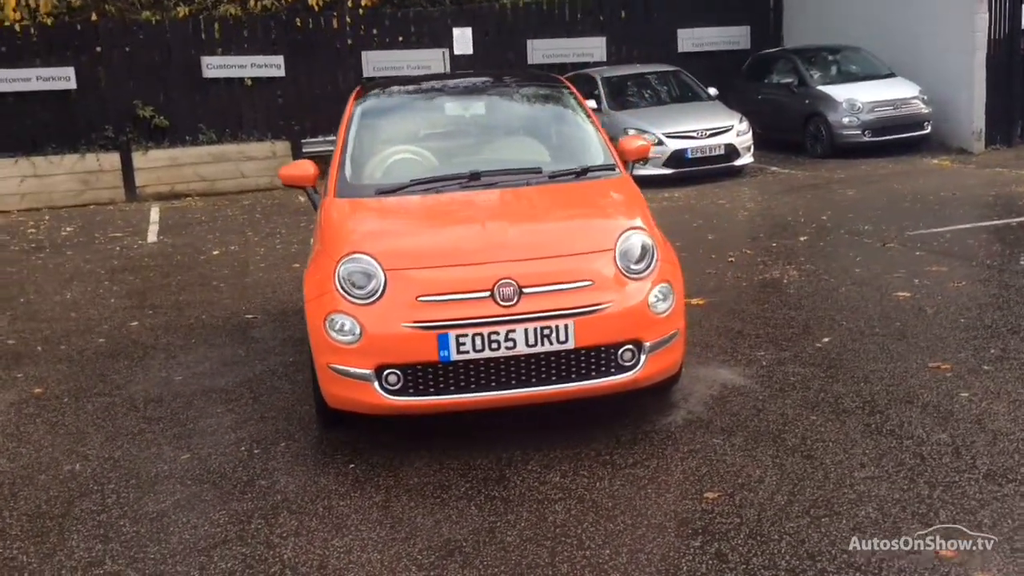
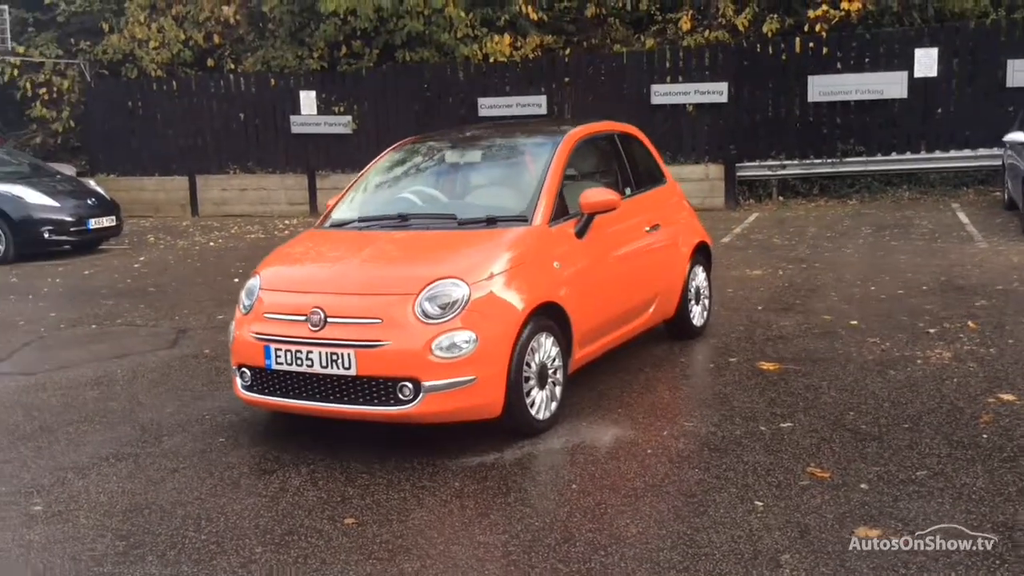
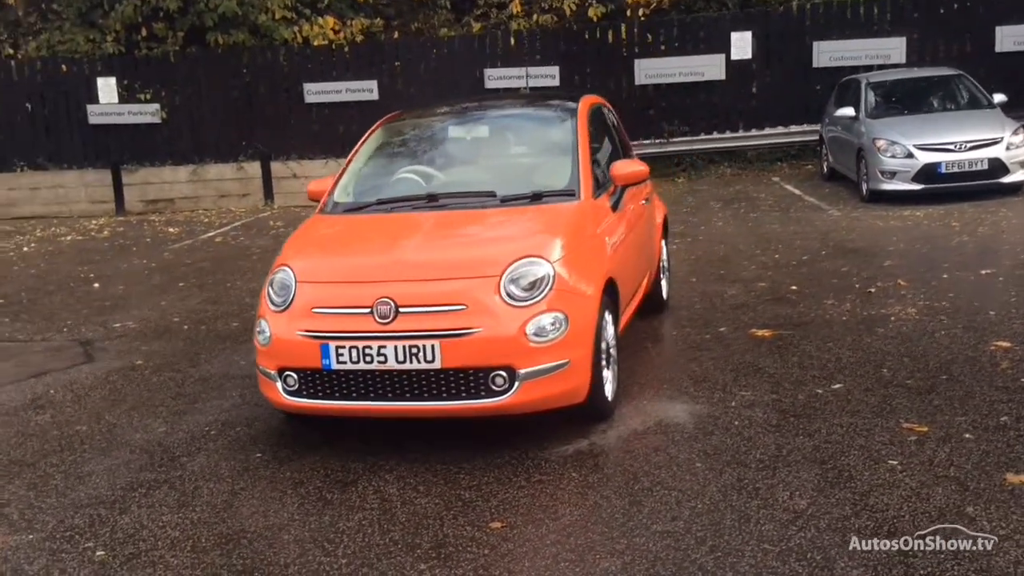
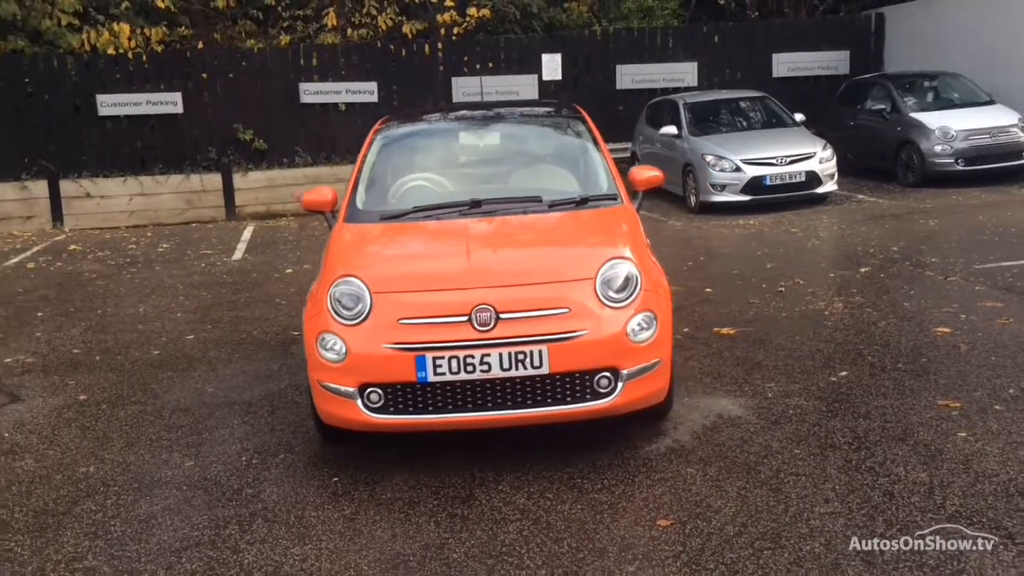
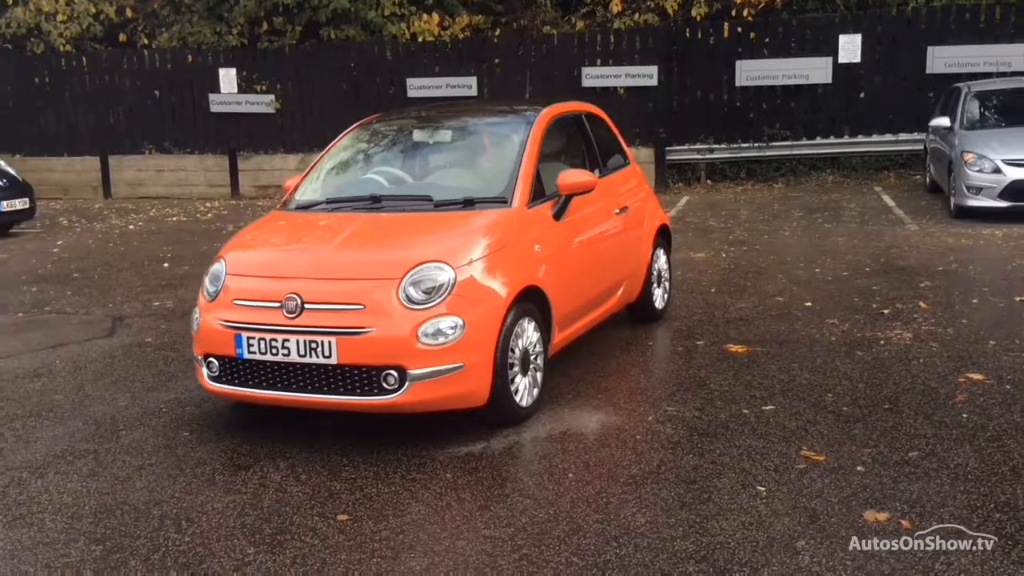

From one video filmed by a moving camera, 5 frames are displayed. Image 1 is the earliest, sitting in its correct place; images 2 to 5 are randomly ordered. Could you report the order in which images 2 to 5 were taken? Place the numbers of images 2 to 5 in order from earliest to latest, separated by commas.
4, 3, 5, 2
